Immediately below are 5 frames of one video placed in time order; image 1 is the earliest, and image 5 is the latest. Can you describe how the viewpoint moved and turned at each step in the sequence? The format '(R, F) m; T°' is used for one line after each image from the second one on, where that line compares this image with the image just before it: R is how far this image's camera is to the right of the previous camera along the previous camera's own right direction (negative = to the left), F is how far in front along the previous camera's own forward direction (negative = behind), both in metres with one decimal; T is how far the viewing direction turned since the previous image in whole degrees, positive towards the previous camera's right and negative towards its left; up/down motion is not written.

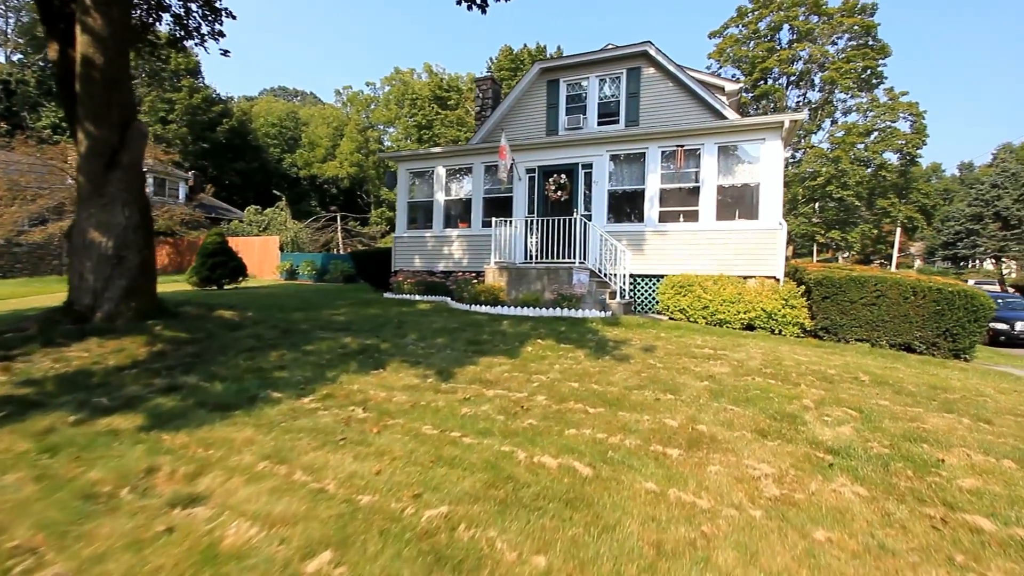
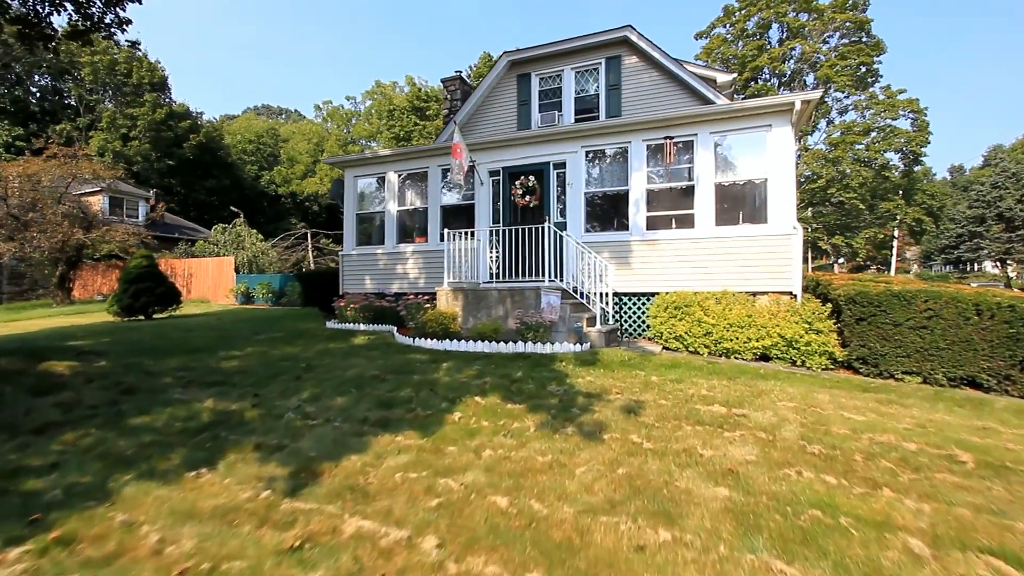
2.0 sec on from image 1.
(+0.7, +2.0) m; +1°
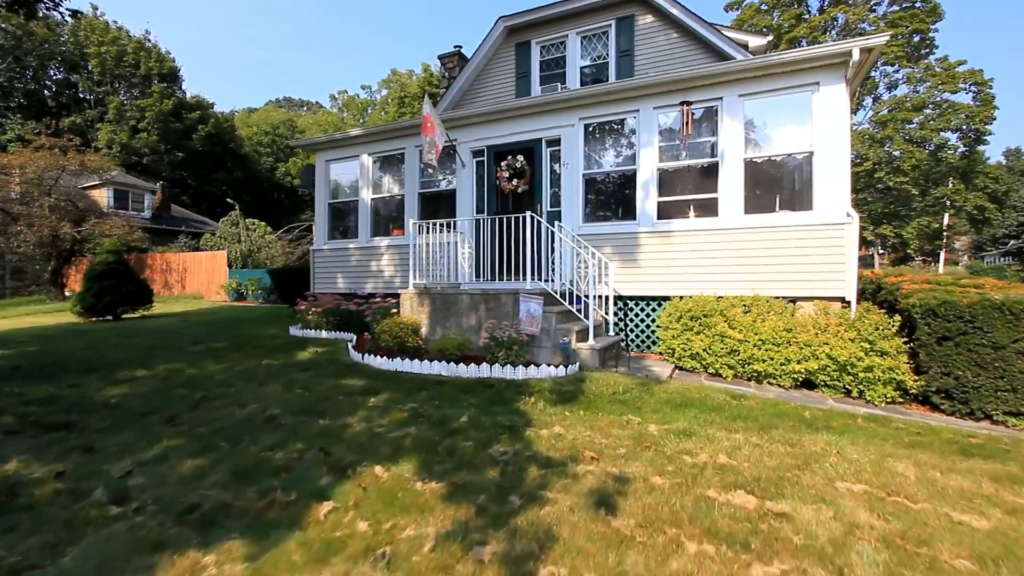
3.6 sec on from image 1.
(+0.7, +1.6) m; -3°
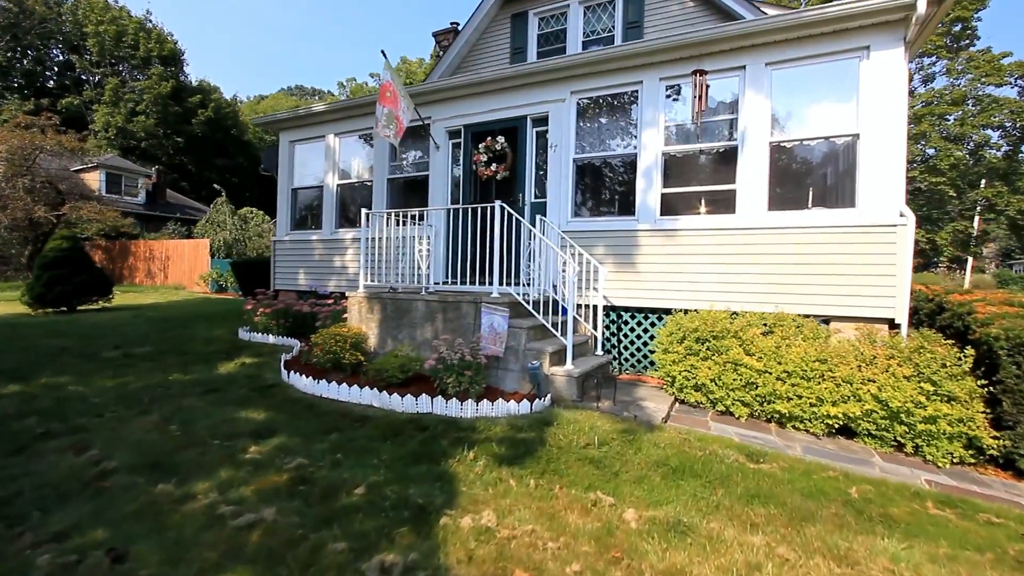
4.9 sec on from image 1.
(+0.5, +1.3) m; -1°
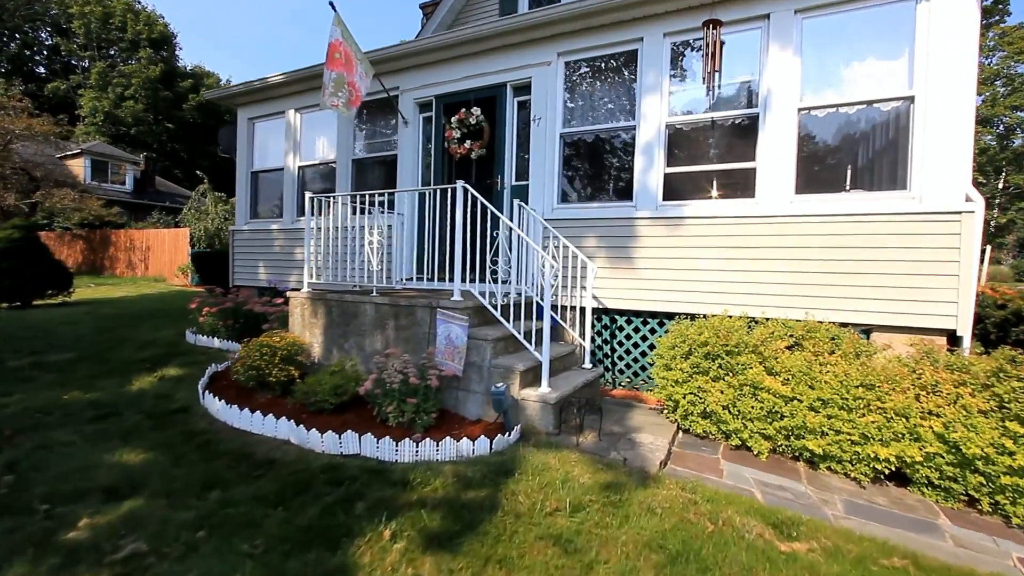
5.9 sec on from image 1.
(+0.4, +1.0) m; -1°
